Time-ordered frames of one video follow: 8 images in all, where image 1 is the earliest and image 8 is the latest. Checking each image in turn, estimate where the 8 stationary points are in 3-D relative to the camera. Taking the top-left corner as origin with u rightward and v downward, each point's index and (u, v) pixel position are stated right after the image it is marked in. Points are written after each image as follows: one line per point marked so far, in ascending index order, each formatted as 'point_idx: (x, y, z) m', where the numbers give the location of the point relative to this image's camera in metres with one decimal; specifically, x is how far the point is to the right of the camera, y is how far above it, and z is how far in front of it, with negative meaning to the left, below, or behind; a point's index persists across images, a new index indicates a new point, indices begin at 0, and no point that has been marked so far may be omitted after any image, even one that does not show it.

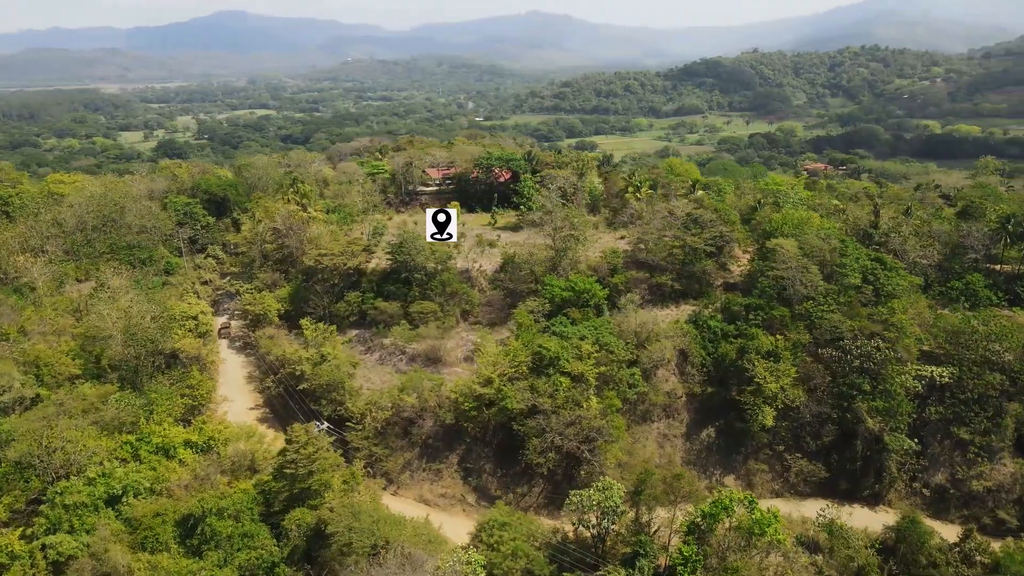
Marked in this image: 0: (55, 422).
0: (-11.9, -3.5, +19.3) m
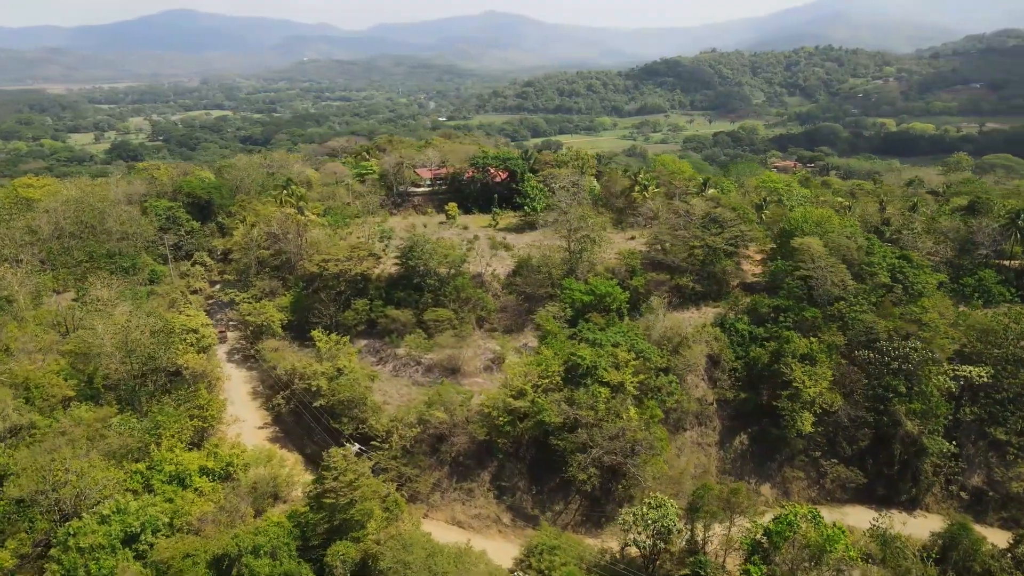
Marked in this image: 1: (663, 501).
0: (-10.7, -3.9, +17.3) m
1: (+3.9, -5.5, +19.0) m
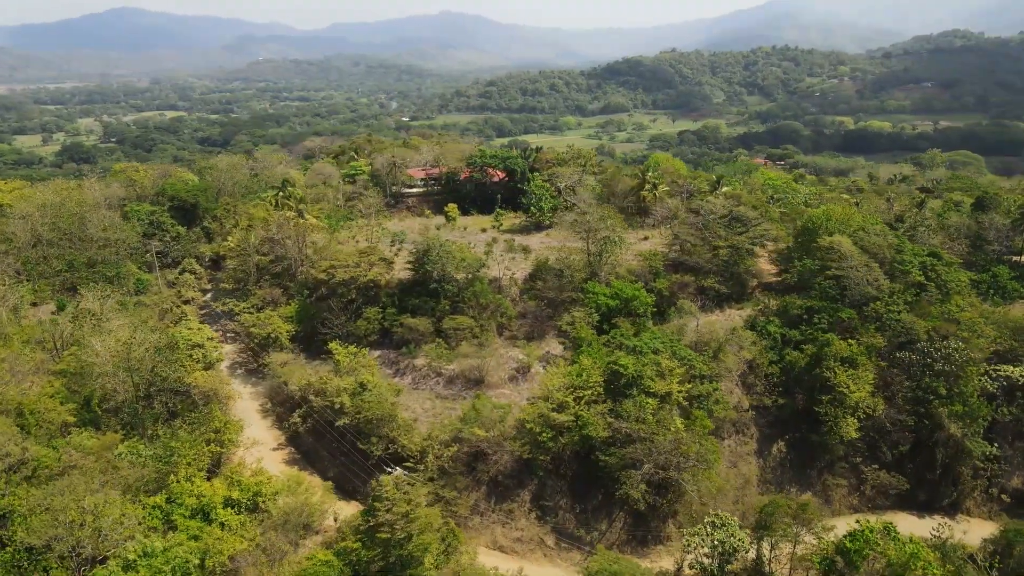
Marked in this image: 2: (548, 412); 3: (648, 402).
0: (-9.3, -4.2, +15.4) m
1: (+5.2, -5.6, +17.9) m
2: (+1.0, -3.4, +20.0) m
3: (+3.7, -3.1, +20.0) m
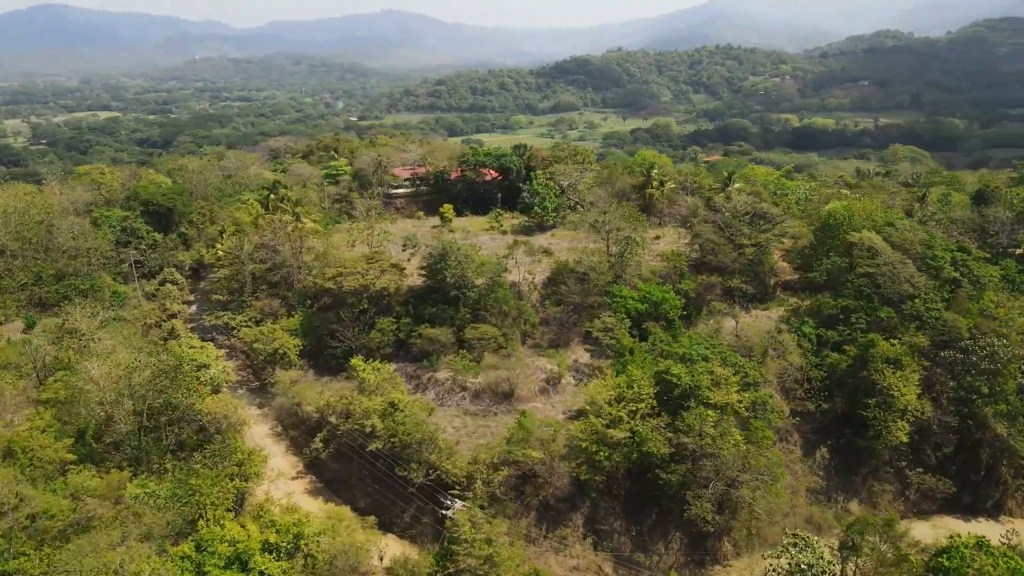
0: (-7.7, -4.6, +13.2) m
1: (+6.7, -5.7, +16.6) m
2: (+2.3, -3.5, +18.5) m
3: (+5.0, -3.2, +18.6) m
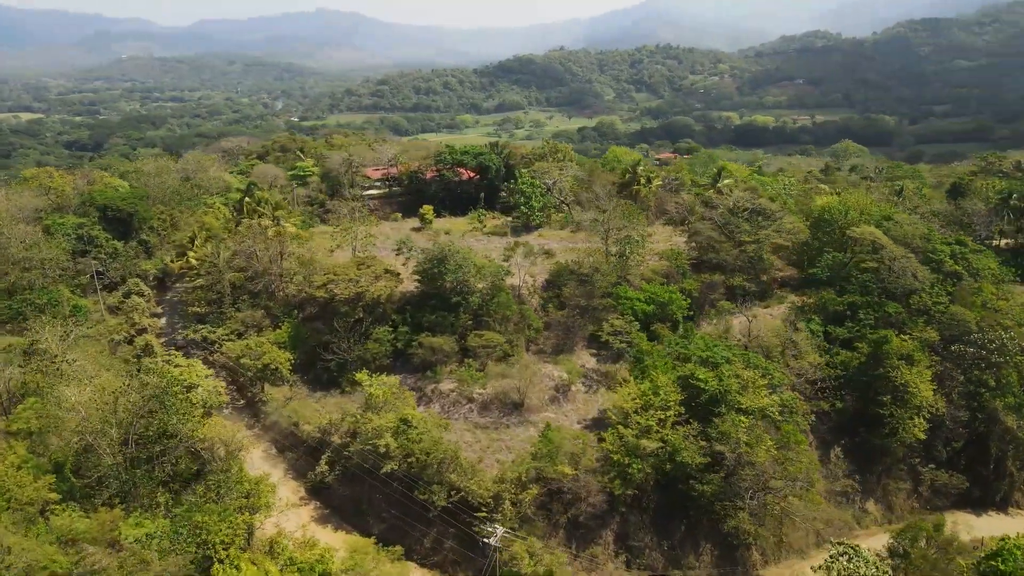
0: (-6.6, -4.9, +11.5) m
1: (+7.4, -5.6, +16.0) m
2: (+2.9, -3.6, +17.5) m
3: (+5.6, -3.2, +17.9) m
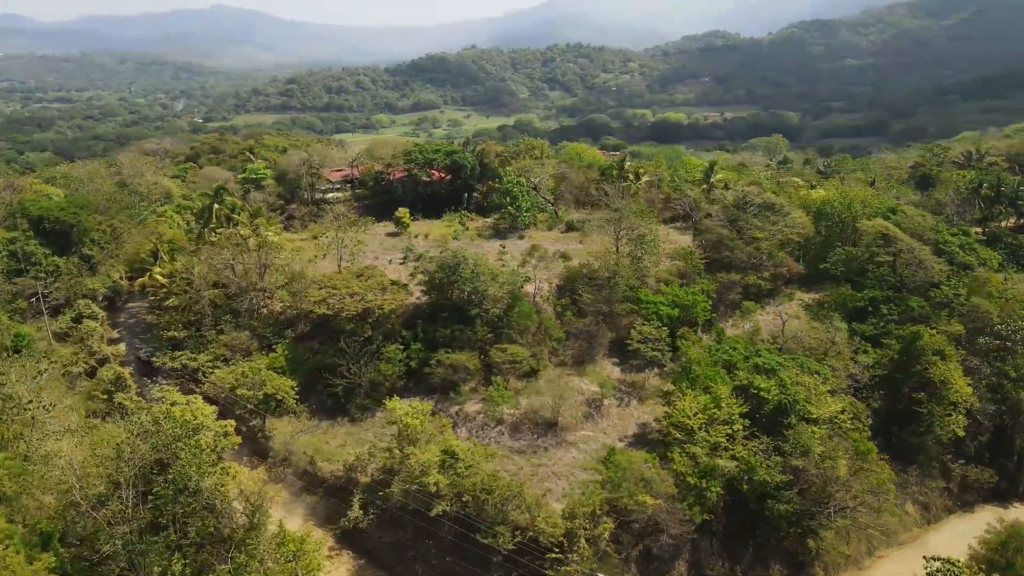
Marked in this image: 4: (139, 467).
0: (-4.4, -5.3, +8.9) m
1: (+9.0, -5.6, +15.1) m
2: (+4.2, -3.7, +16.0) m
3: (+6.9, -3.2, +16.7) m
4: (-7.0, -3.3, +13.4) m
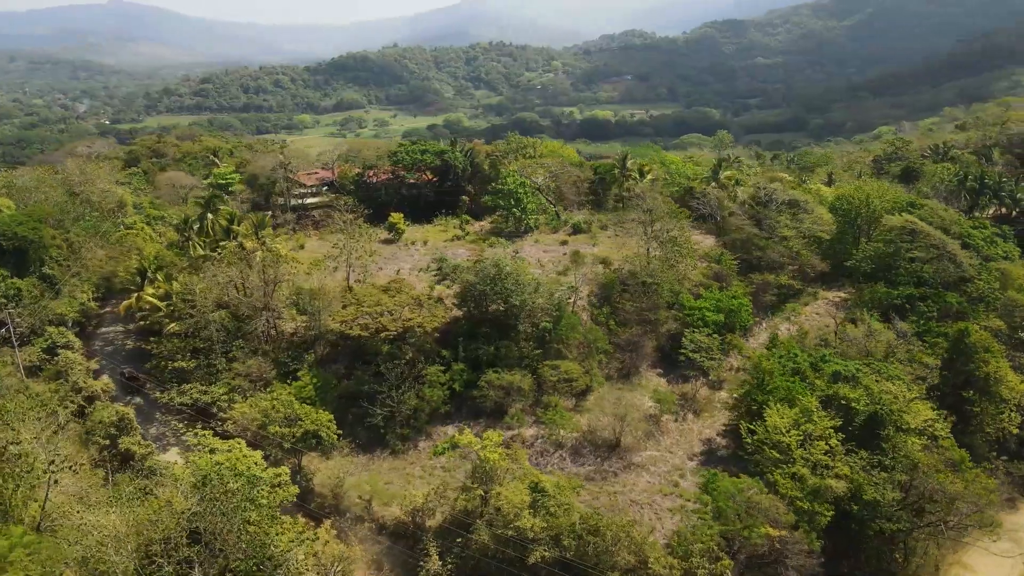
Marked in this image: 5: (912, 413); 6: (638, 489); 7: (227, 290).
0: (-1.8, -5.7, +6.9) m
1: (+11.0, -5.6, +14.4) m
2: (+6.1, -3.9, +14.8) m
3: (+8.6, -3.3, +15.8) m
4: (-4.9, -3.8, +11.1) m
5: (+8.8, -2.8, +16.3) m
6: (+2.9, -4.6, +16.8) m
7: (-7.7, -0.1, +19.4) m
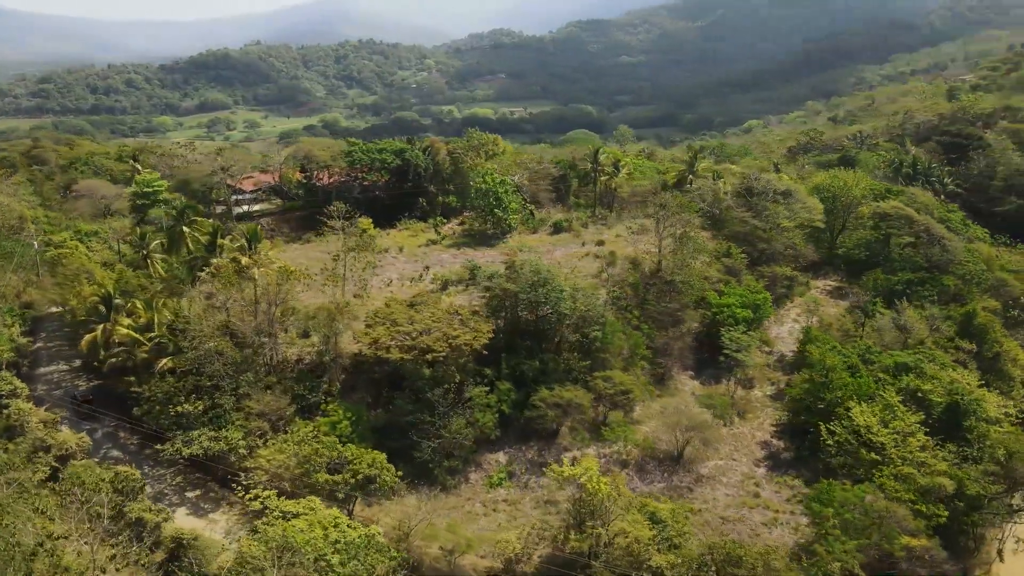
0: (+1.6, -5.9, +5.1) m
1: (+12.9, -5.2, +14.6) m
2: (+7.9, -3.7, +14.2) m
3: (+10.2, -3.0, +15.6) m
4: (-2.3, -4.1, +8.8) m
5: (+10.2, -2.5, +16.2) m
6: (+4.5, -4.6, +15.7) m
7: (-6.6, -0.6, +16.4) m
